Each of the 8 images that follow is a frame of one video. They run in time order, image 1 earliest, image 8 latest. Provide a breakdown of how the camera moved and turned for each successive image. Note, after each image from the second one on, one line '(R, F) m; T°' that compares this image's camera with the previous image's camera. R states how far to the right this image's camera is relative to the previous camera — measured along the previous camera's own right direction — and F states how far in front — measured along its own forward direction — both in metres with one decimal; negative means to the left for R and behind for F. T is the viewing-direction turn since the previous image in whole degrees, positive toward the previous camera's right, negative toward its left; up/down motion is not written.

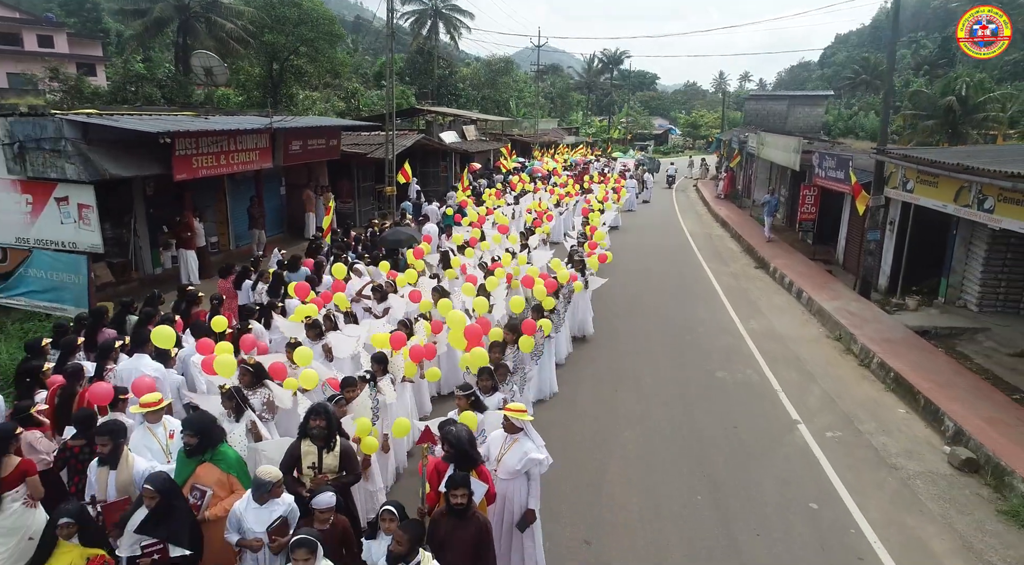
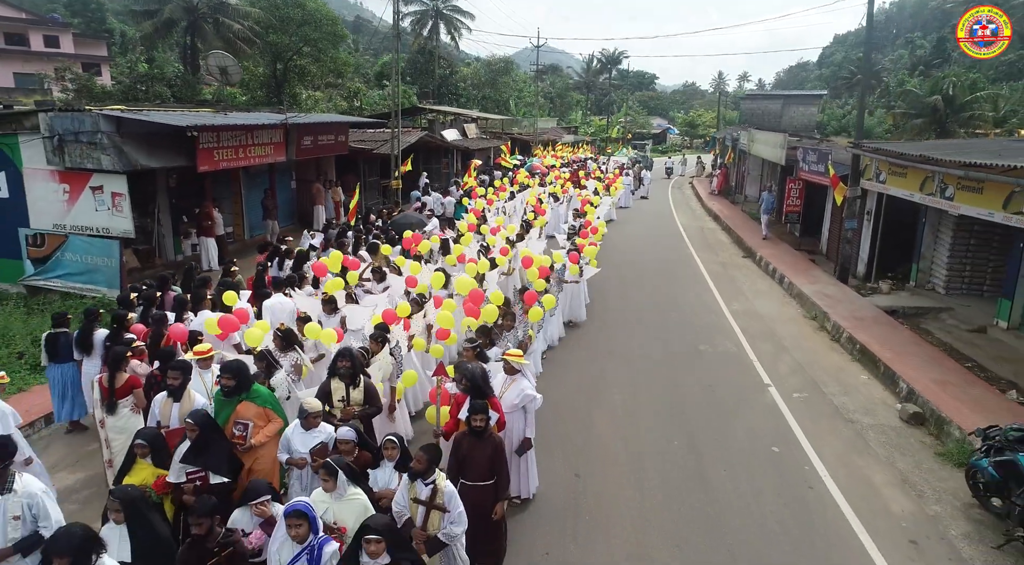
(0.0, -0.9) m; 0°
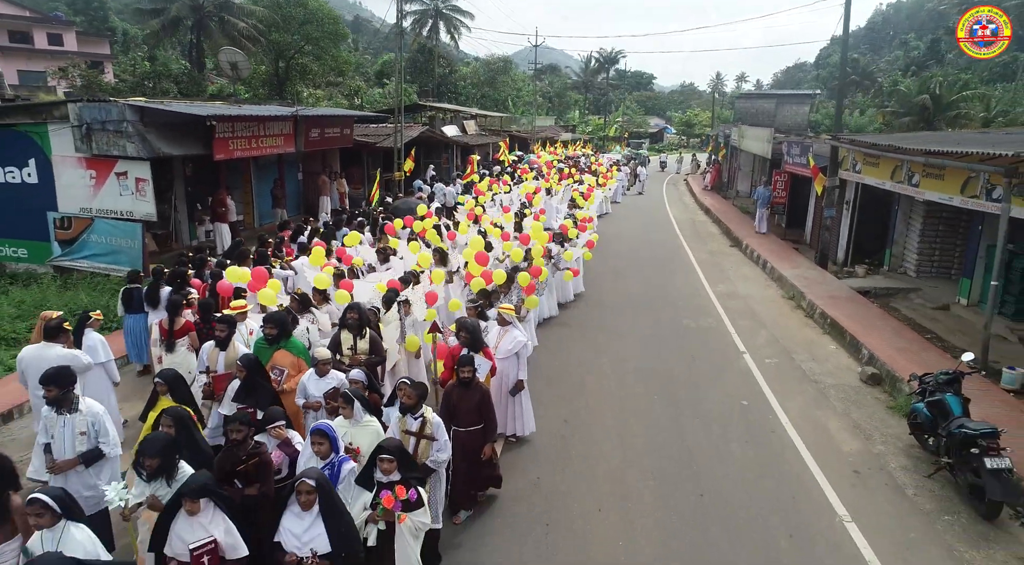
(0.0, -0.8) m; 0°
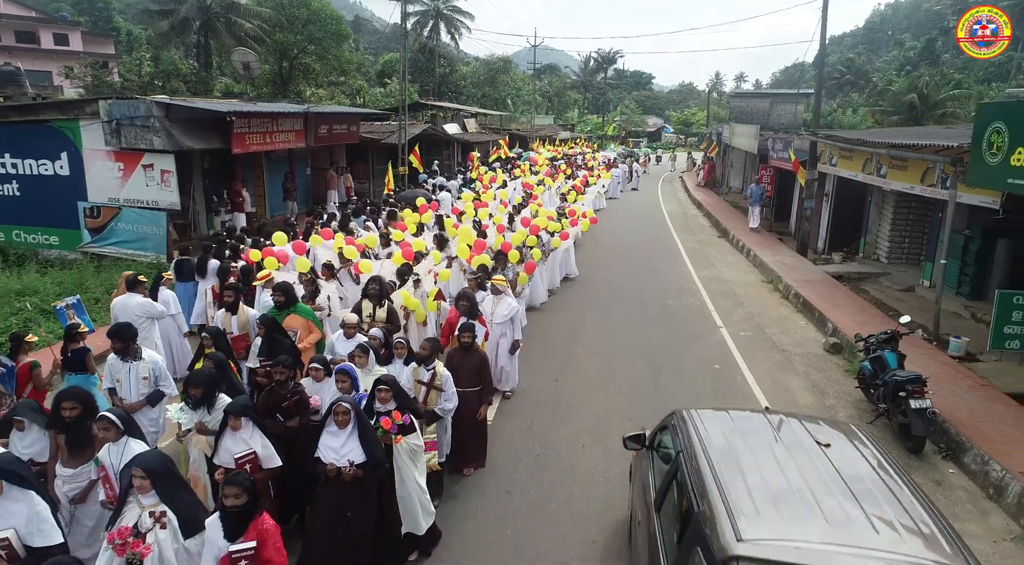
(0.0, -0.9) m; 0°
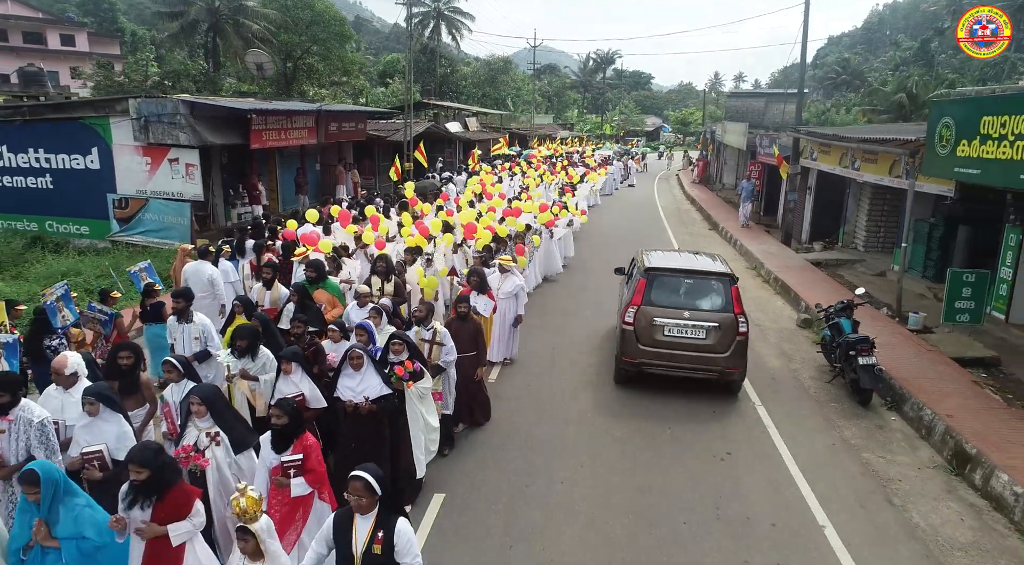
(0.0, -0.9) m; 0°
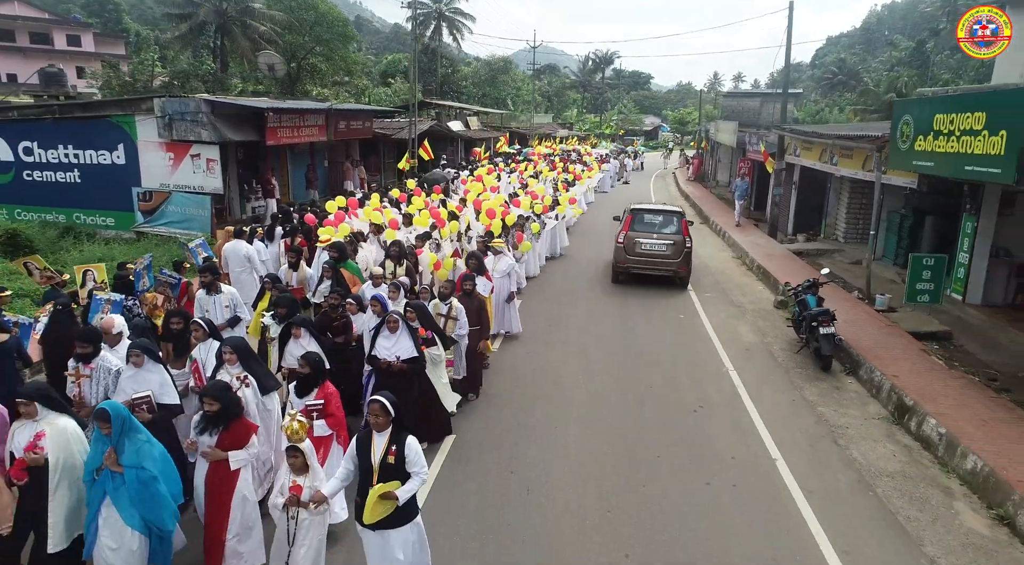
(0.0, -0.9) m; 0°
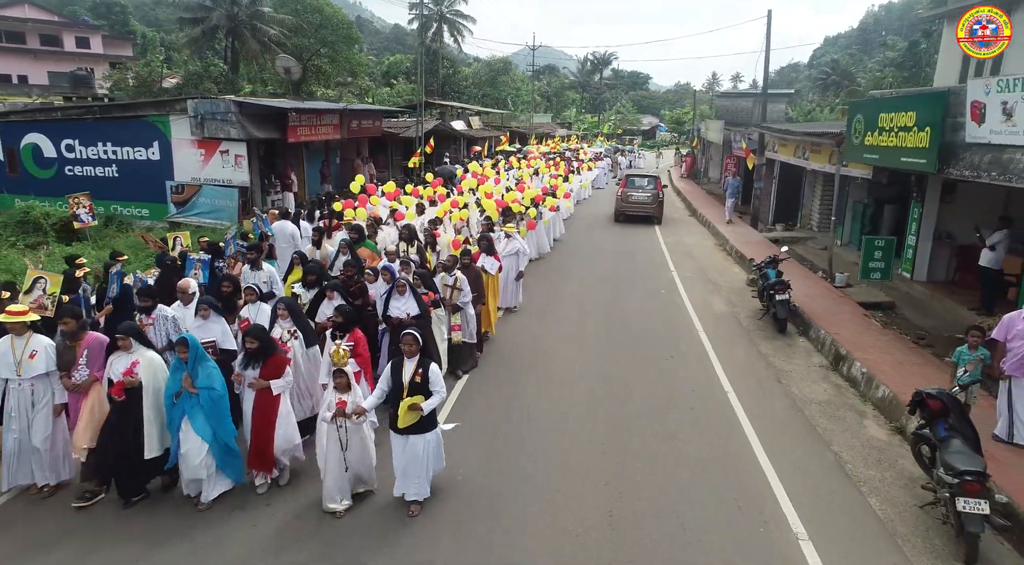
(0.0, -1.4) m; 0°
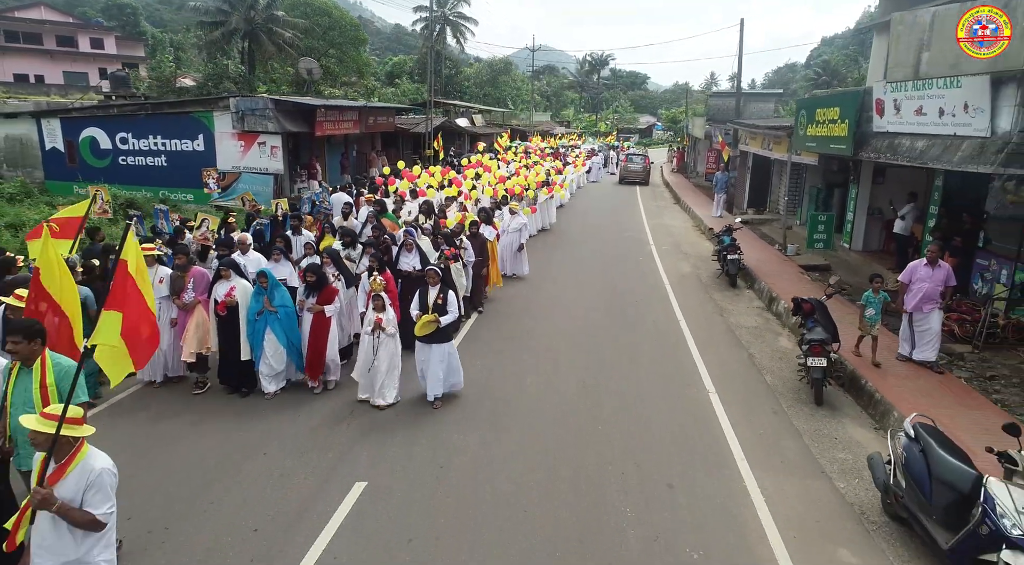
(0.0, -2.2) m; 0°
